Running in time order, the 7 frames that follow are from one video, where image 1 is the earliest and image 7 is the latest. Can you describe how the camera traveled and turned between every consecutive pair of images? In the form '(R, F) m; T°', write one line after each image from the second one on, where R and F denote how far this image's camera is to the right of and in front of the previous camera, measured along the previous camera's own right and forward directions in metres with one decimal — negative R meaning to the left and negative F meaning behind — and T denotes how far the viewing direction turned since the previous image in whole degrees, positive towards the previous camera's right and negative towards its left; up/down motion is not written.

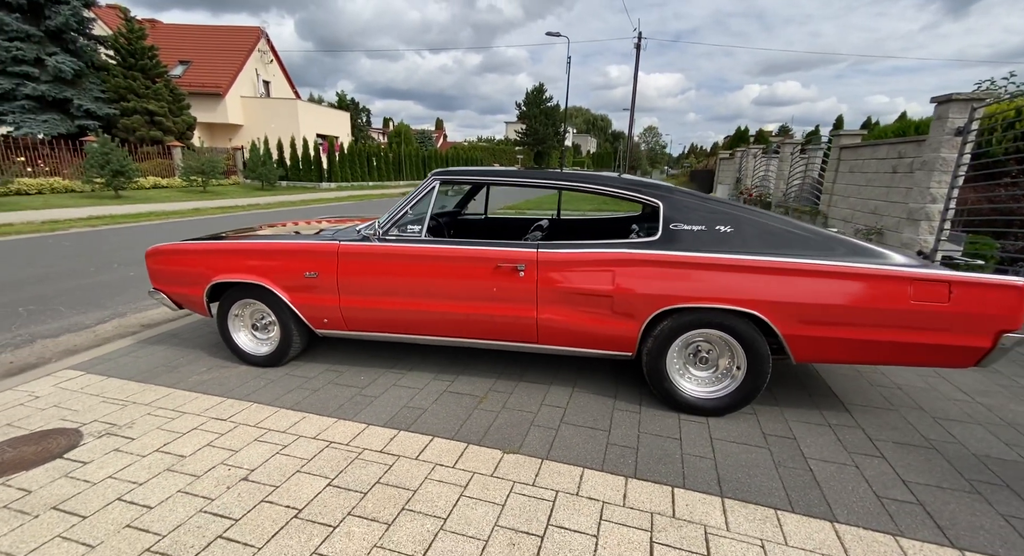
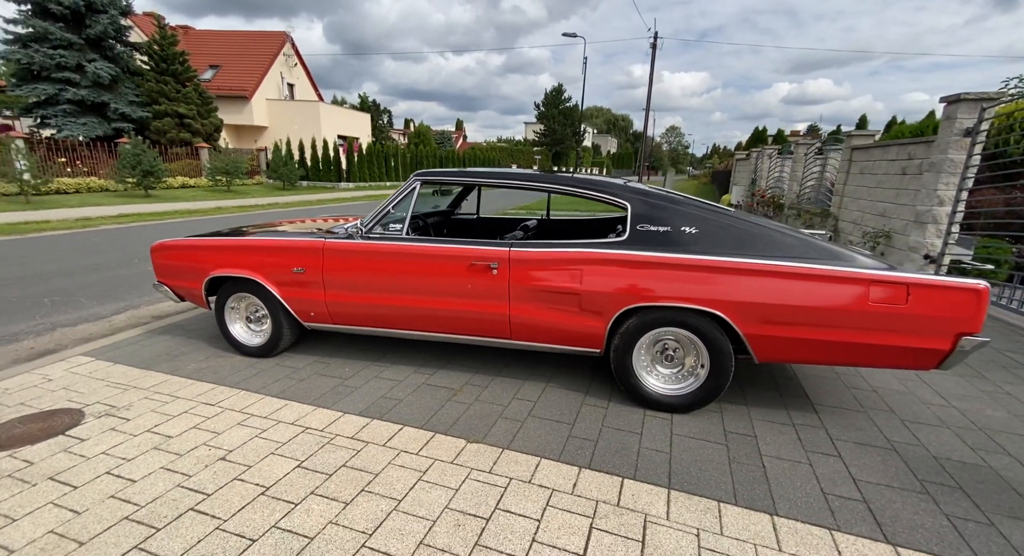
(+0.3, -0.1) m; -2°
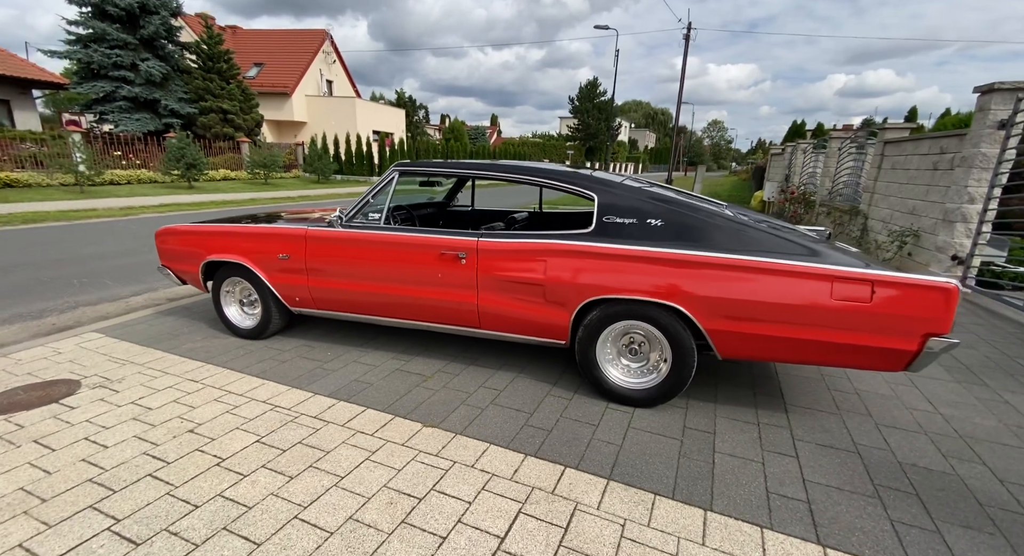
(+0.5, 0.0) m; -4°
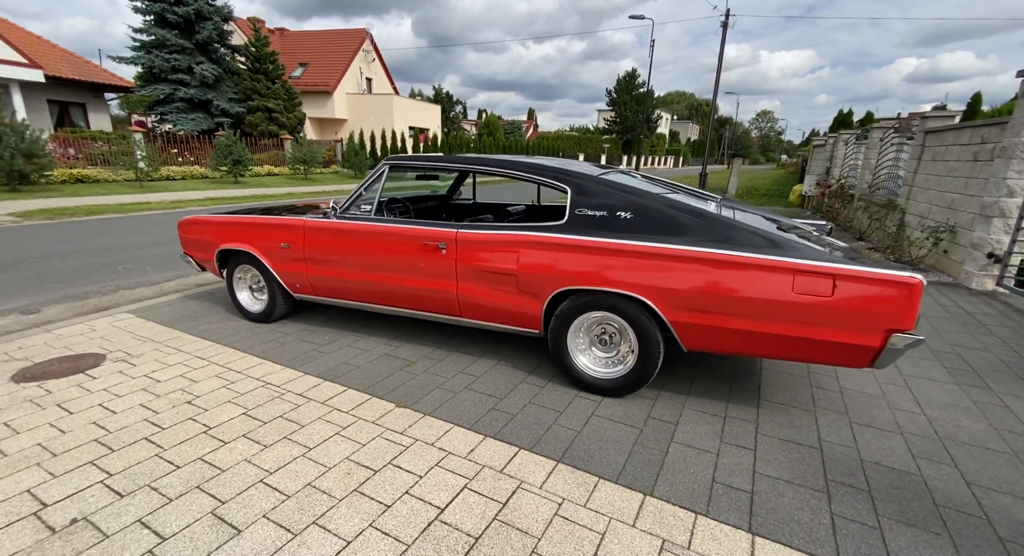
(+0.4, -0.1) m; -5°
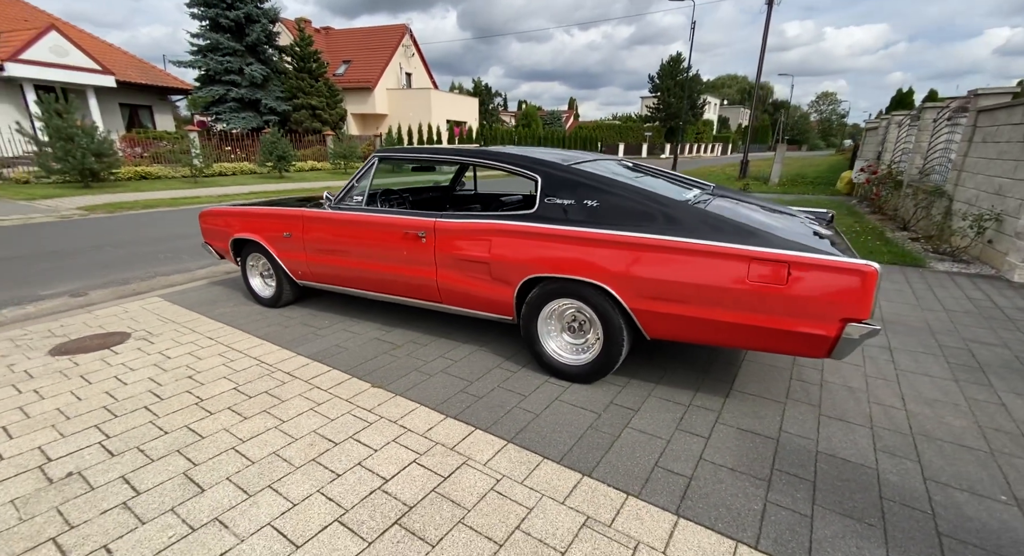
(+0.5, -0.1) m; -5°
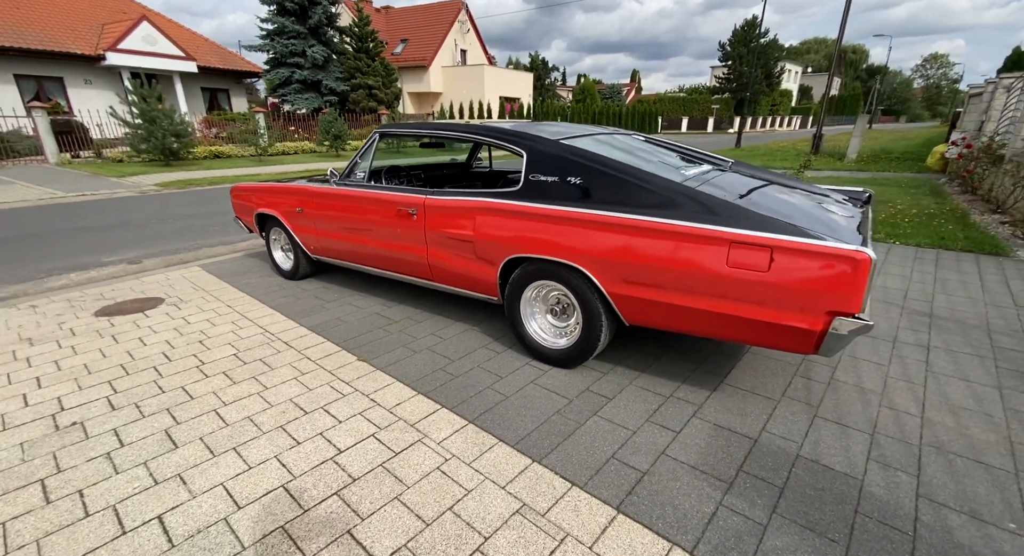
(+0.5, +0.1) m; -7°
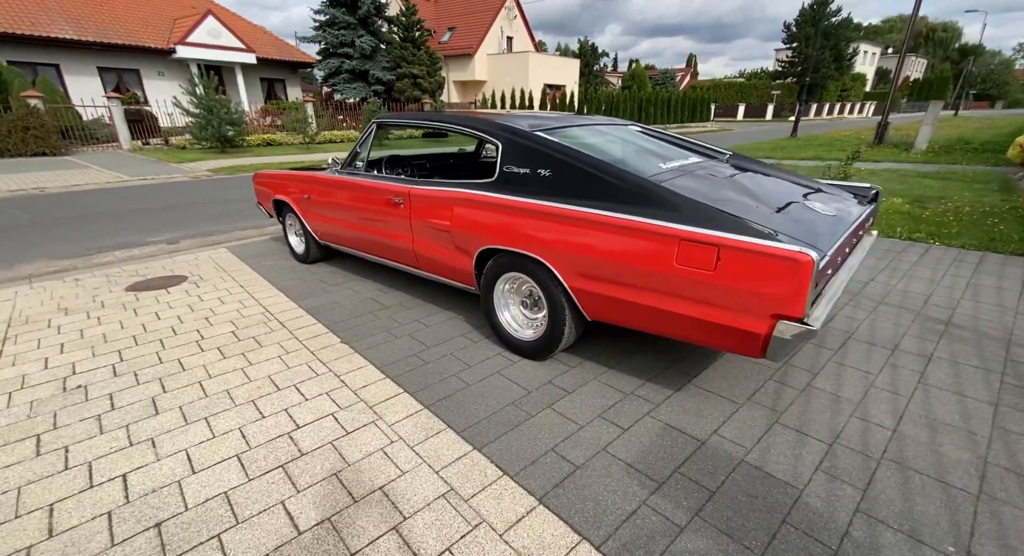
(+0.5, 0.0) m; -6°
